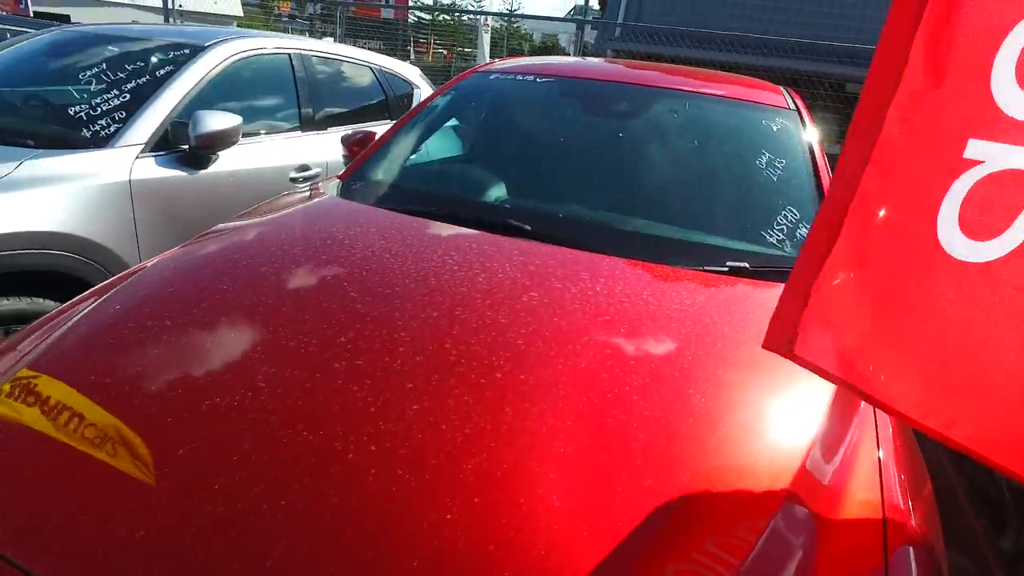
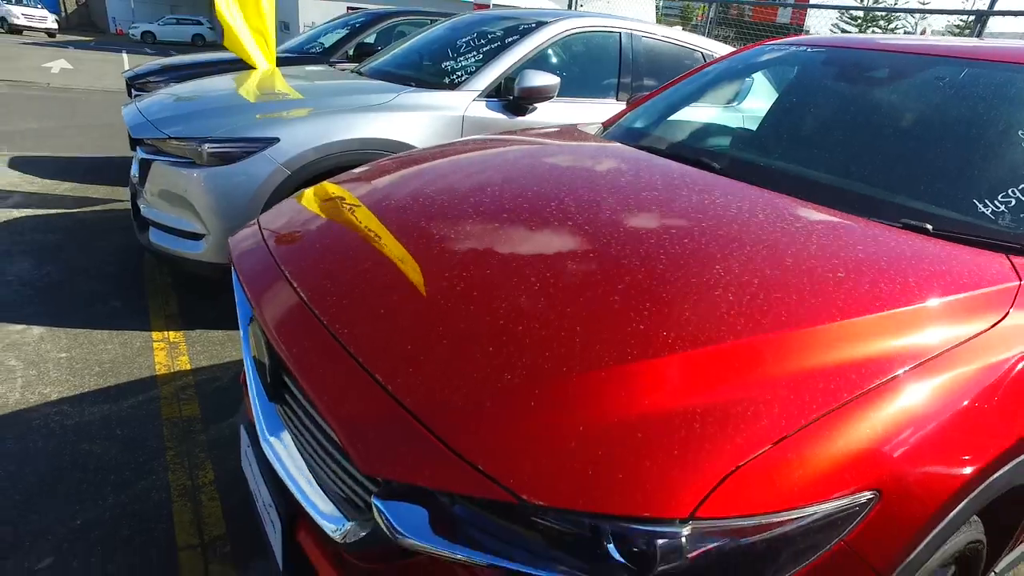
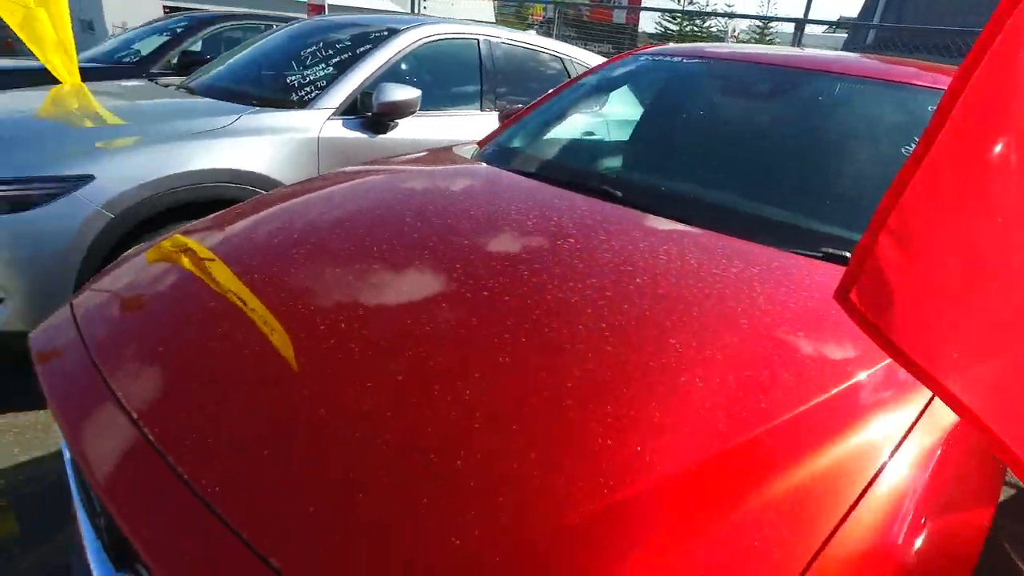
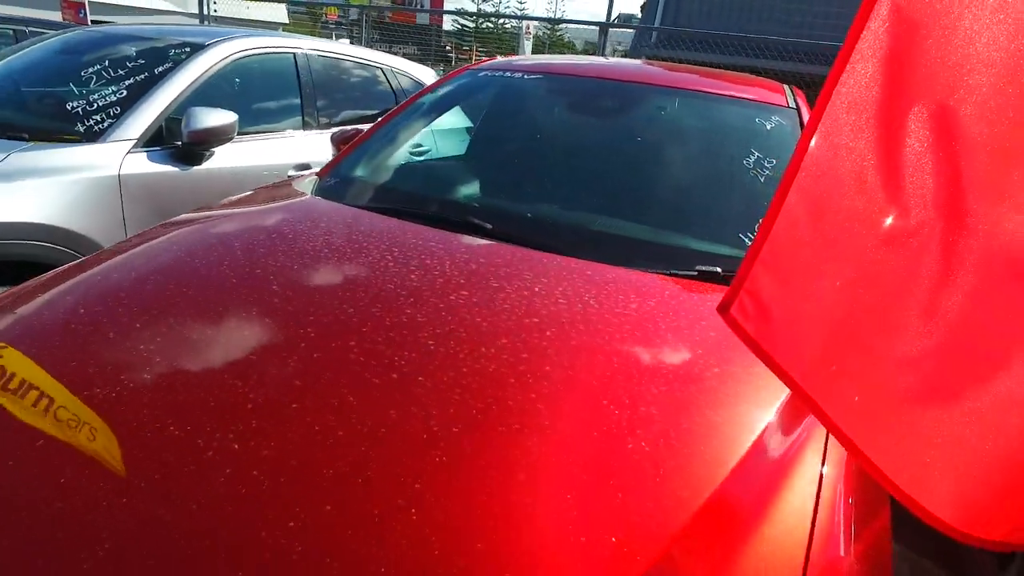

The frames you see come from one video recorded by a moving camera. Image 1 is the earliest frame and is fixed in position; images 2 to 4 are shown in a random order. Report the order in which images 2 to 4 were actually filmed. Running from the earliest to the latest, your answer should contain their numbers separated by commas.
4, 3, 2
